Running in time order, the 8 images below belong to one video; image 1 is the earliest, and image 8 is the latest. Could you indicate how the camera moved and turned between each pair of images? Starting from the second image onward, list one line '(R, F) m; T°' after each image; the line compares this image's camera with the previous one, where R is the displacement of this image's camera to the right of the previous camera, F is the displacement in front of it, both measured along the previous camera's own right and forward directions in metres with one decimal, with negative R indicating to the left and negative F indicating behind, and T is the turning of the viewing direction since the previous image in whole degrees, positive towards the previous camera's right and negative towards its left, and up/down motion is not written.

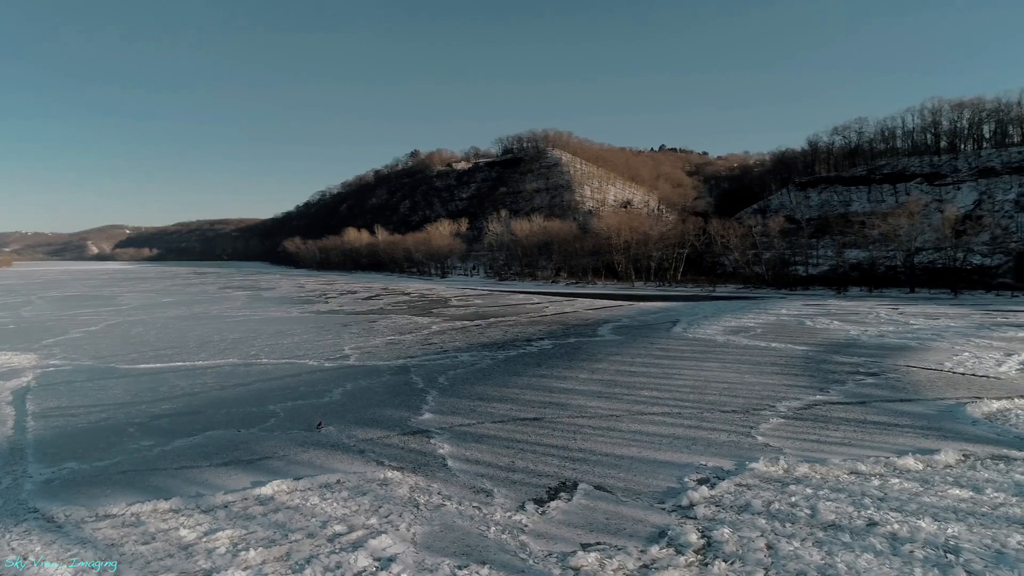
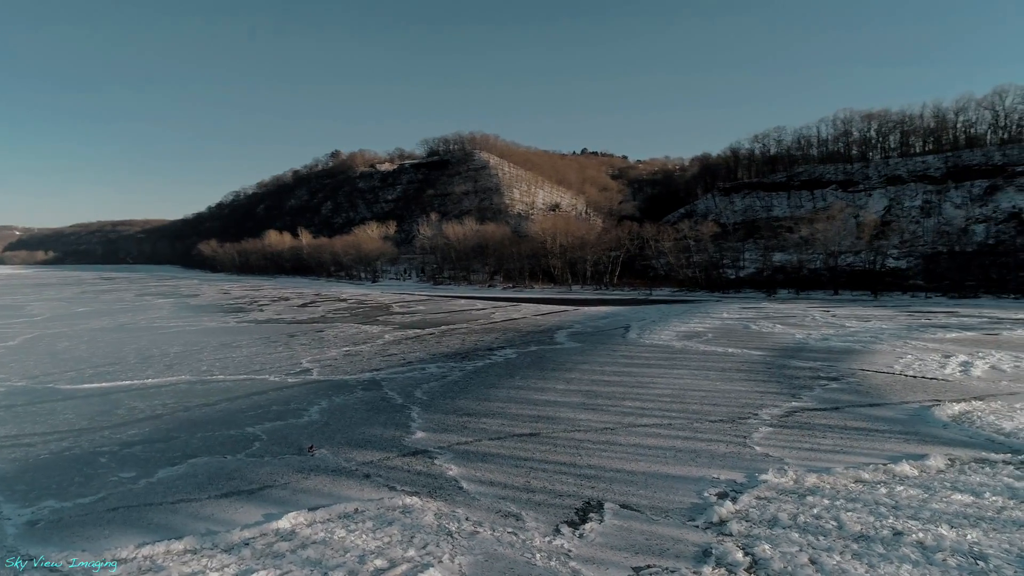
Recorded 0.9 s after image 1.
(-1.0, +0.1) m; +6°
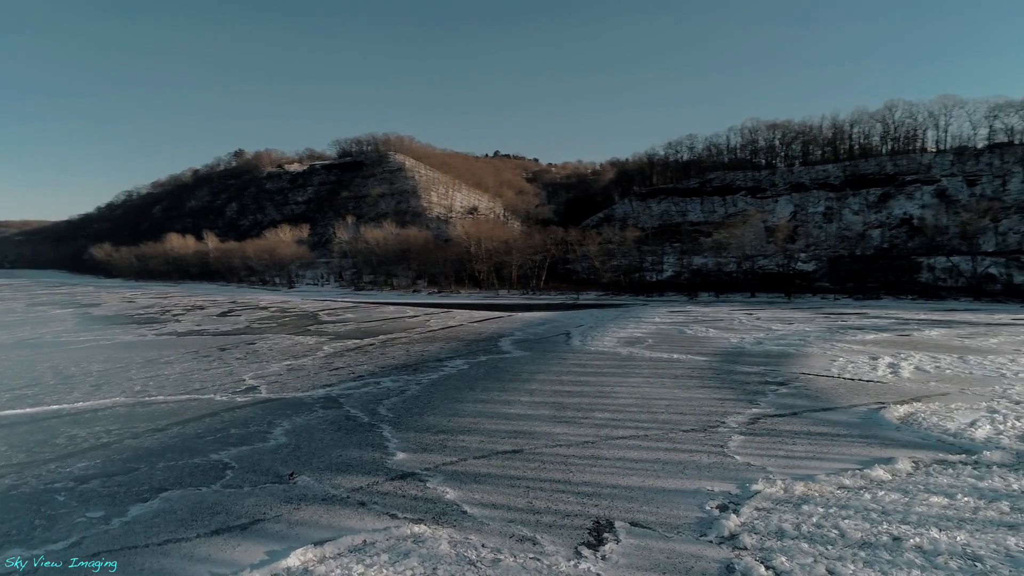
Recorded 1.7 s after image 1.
(-1.0, +0.1) m; +7°
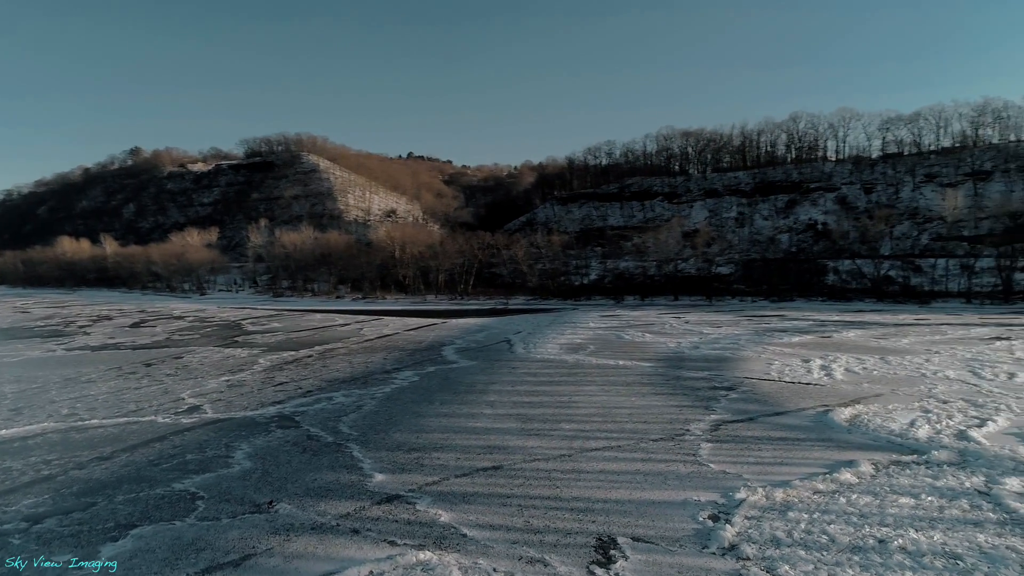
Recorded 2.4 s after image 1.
(-0.9, +0.1) m; +7°
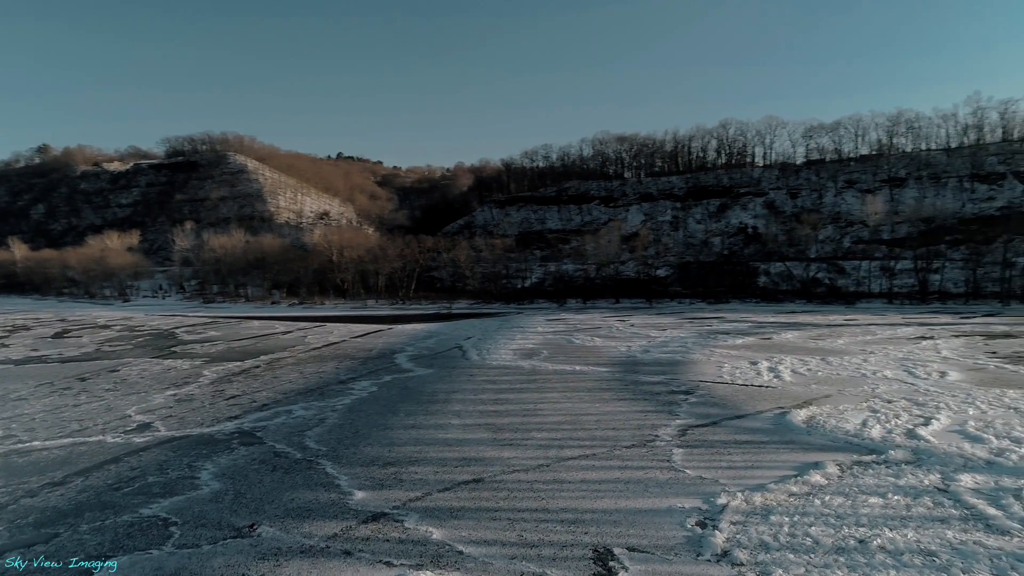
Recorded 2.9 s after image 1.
(-0.7, 0.0) m; +6°
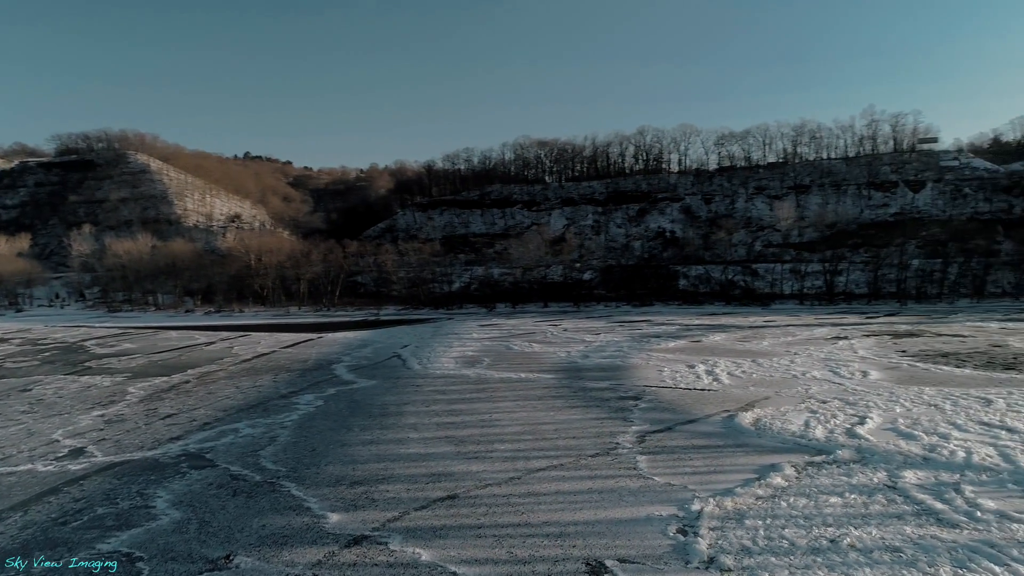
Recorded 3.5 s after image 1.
(-0.8, 0.0) m; +7°
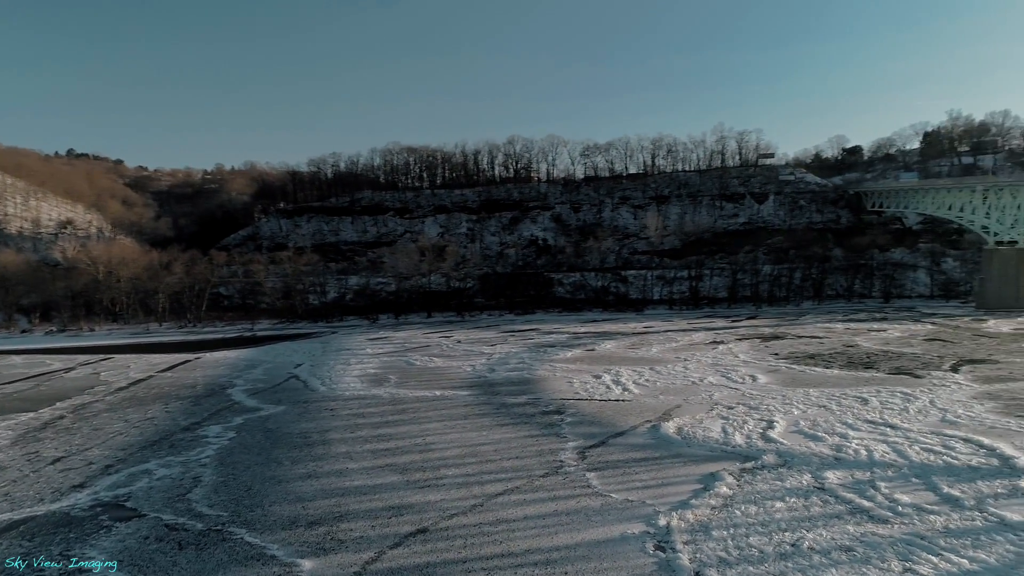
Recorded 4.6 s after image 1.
(-1.5, +0.1) m; +12°
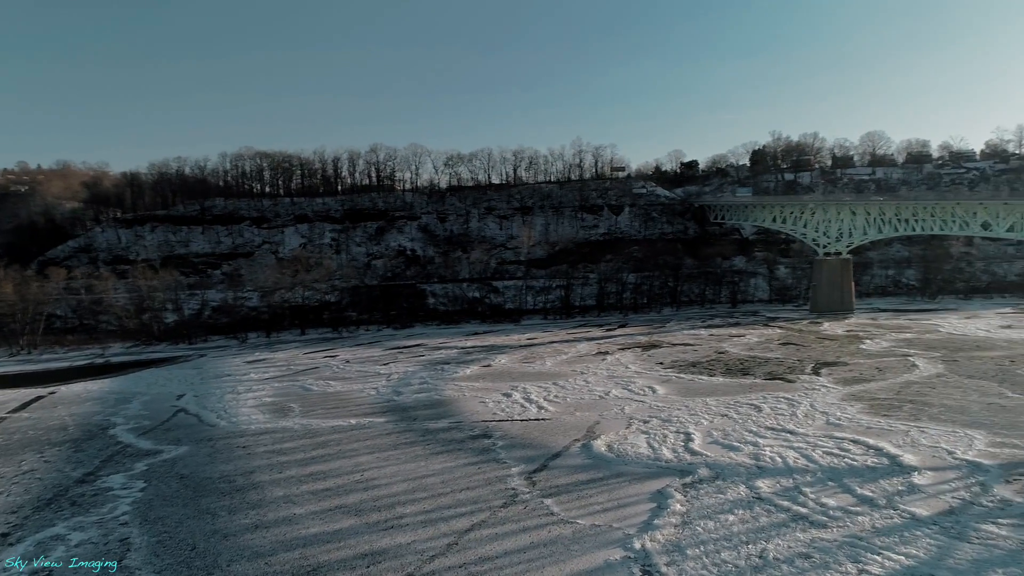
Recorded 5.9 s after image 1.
(-1.9, 0.0) m; +13°
